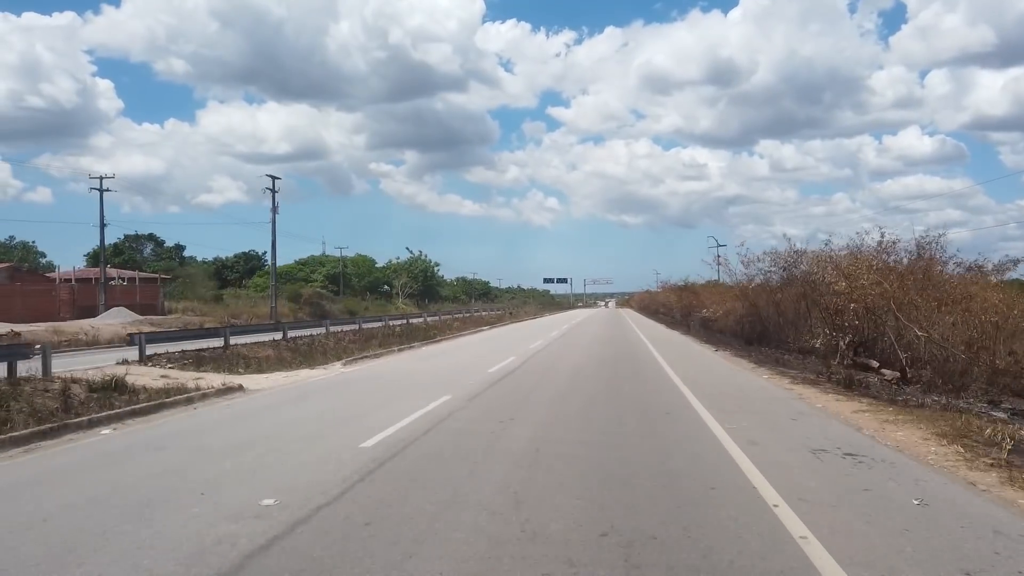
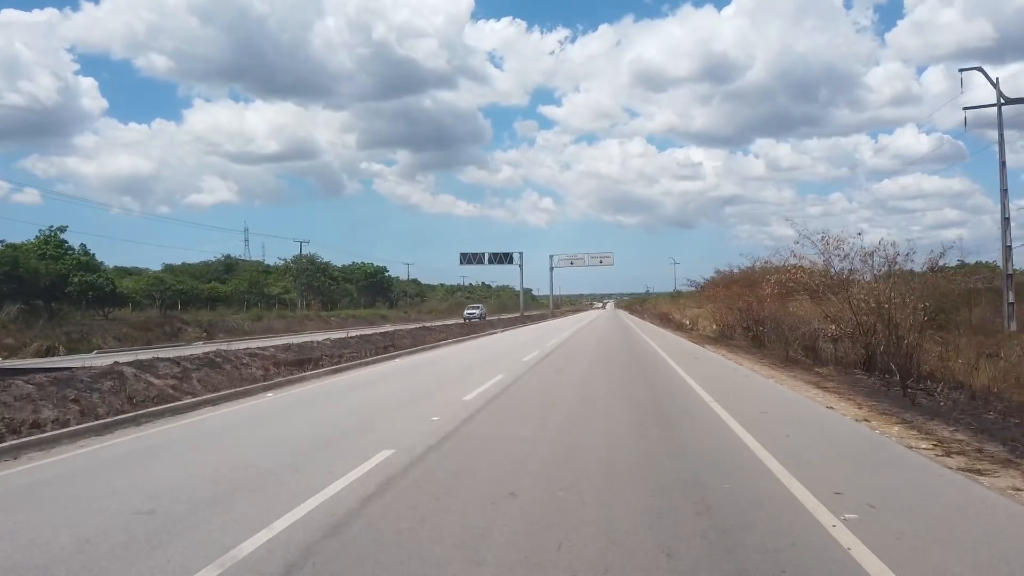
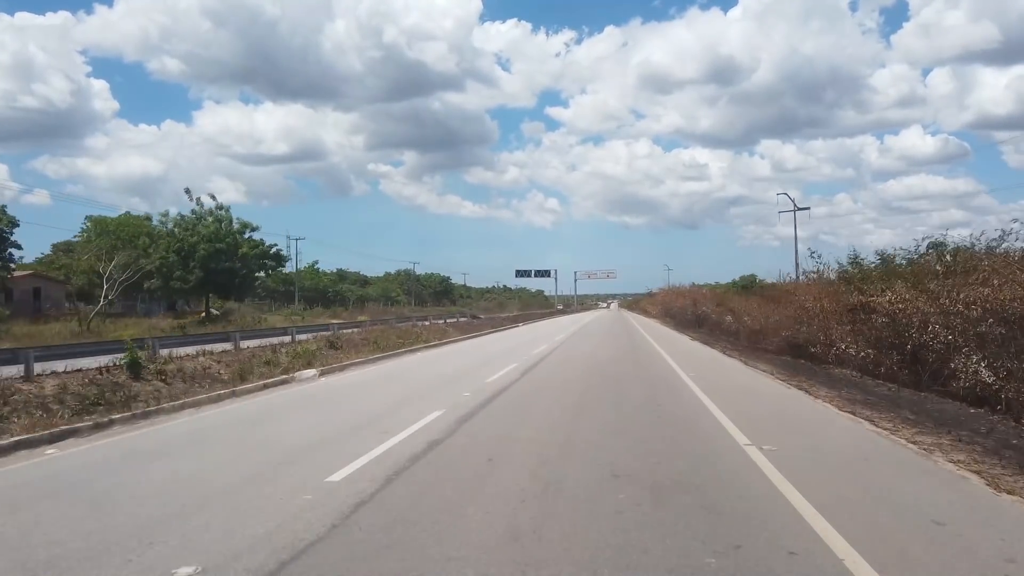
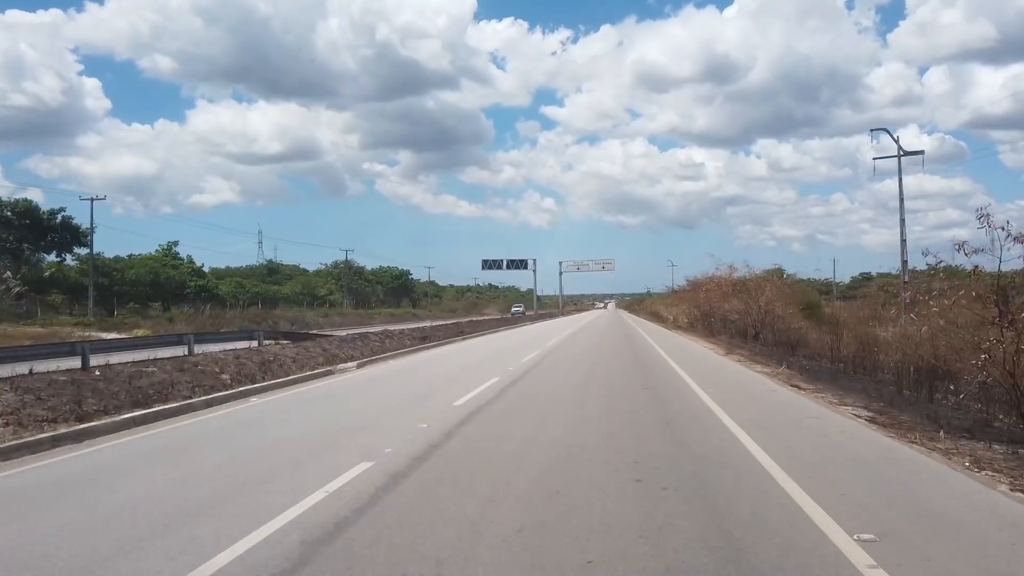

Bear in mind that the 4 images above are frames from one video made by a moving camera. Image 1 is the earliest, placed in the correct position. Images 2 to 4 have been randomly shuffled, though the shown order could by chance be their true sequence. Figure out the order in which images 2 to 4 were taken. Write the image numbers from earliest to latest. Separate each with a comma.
3, 4, 2
